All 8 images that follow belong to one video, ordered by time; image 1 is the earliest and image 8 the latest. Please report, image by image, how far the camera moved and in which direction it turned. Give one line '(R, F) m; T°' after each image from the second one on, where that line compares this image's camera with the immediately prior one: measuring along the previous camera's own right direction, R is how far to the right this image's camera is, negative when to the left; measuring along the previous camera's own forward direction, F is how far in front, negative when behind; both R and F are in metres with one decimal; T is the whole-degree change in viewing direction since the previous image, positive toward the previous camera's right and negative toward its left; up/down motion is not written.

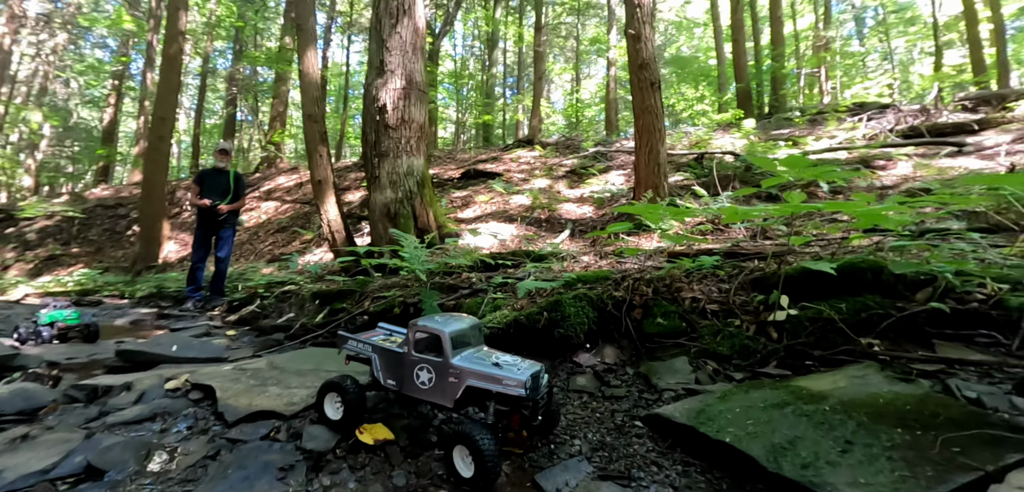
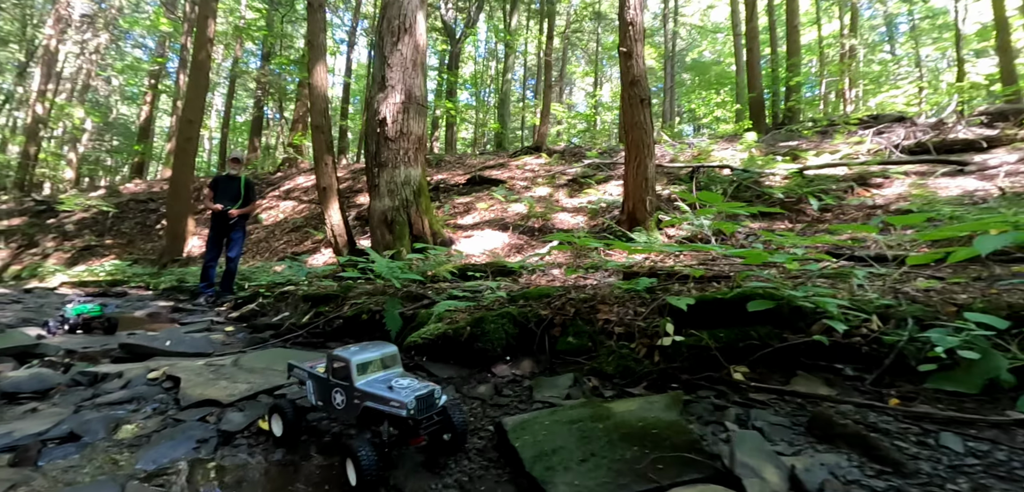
(+0.7, -0.4) m; -3°
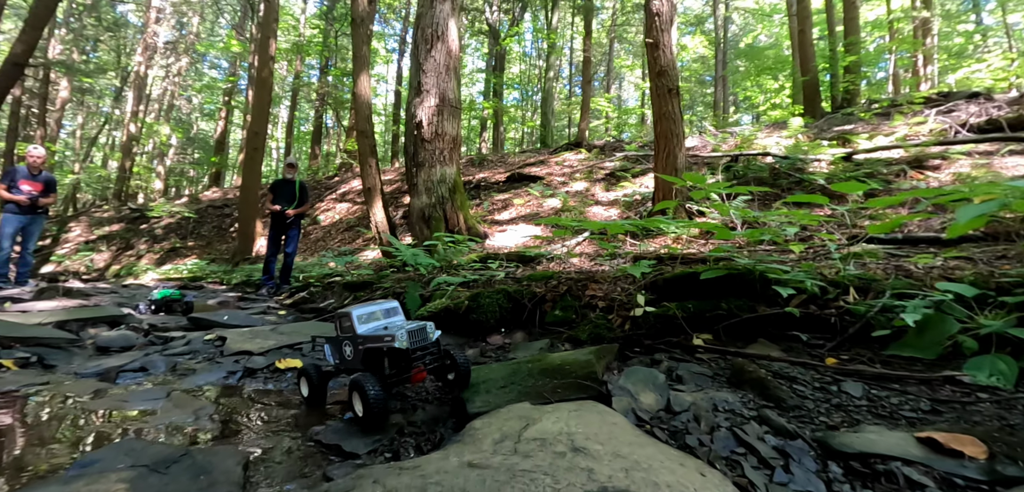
(+0.5, -0.3) m; -7°
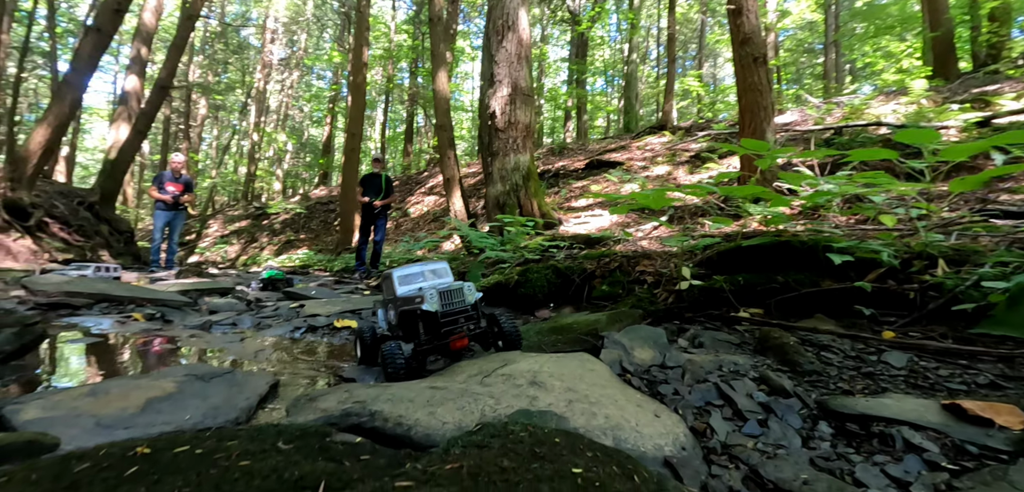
(+0.3, 0.0) m; -11°
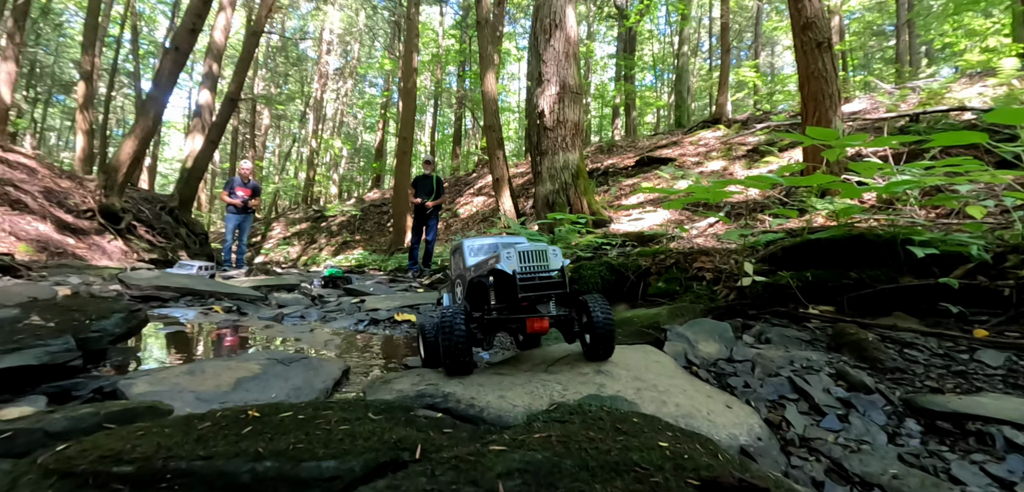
(0.0, 0.0) m; -6°
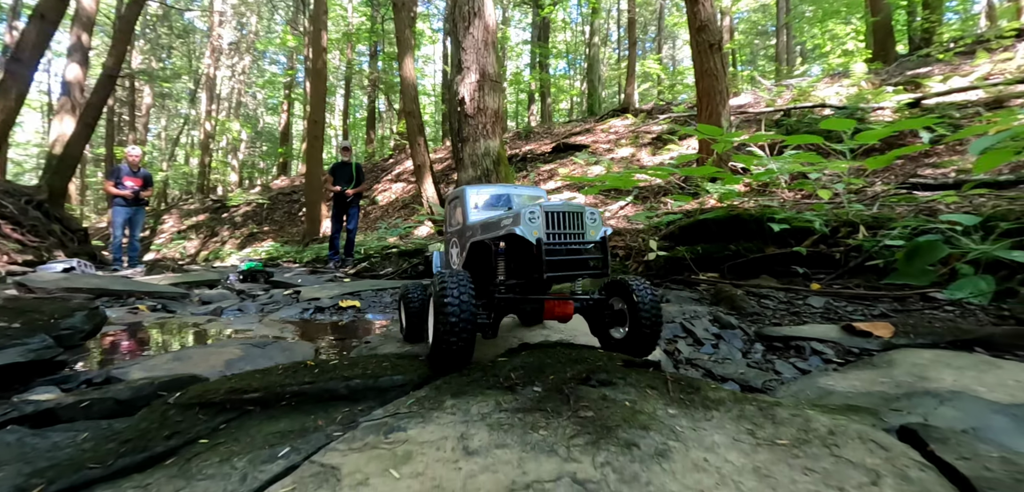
(-0.1, -0.3) m; +10°
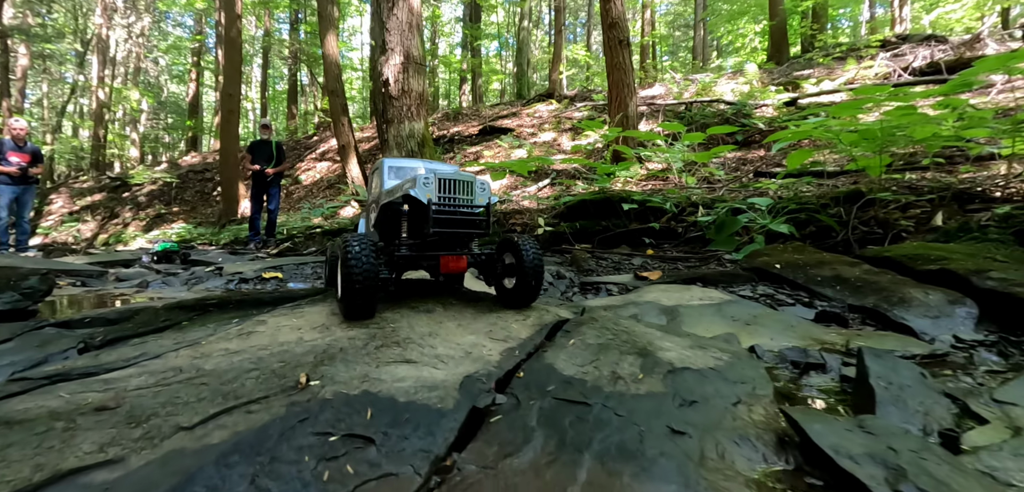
(+0.2, -0.6) m; +8°
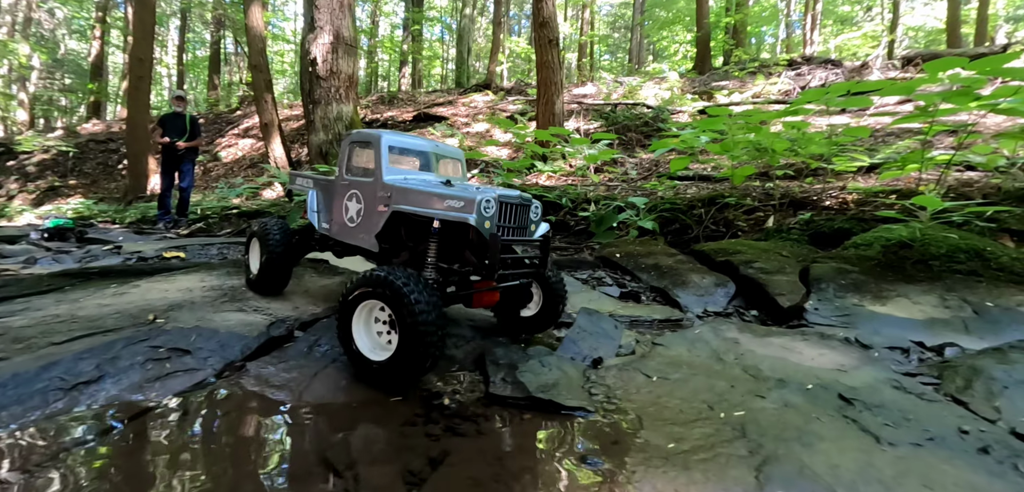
(+0.3, -0.4) m; +8°
